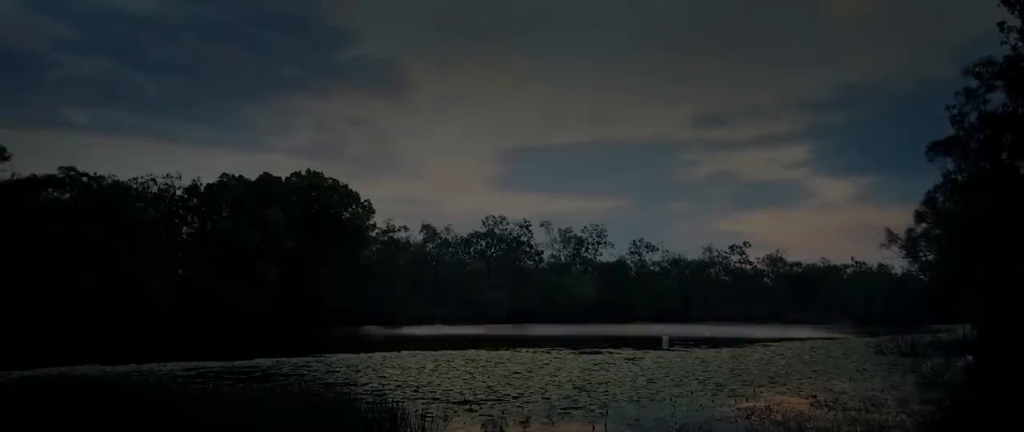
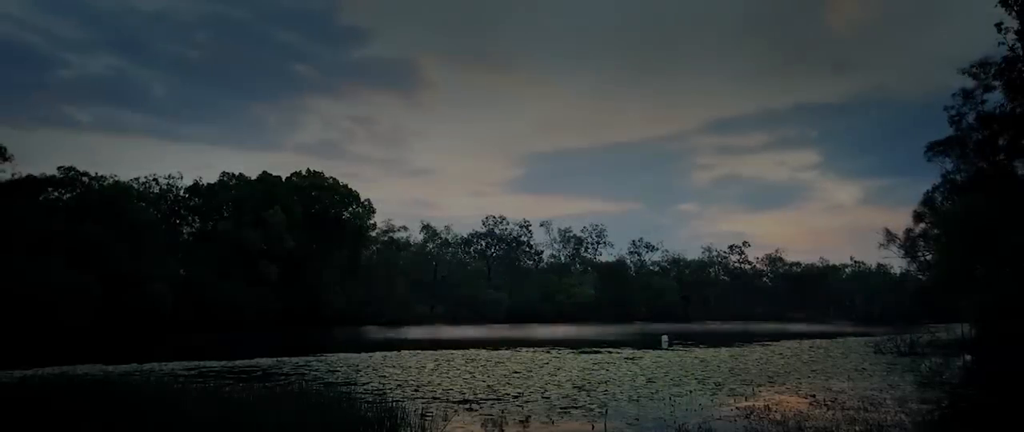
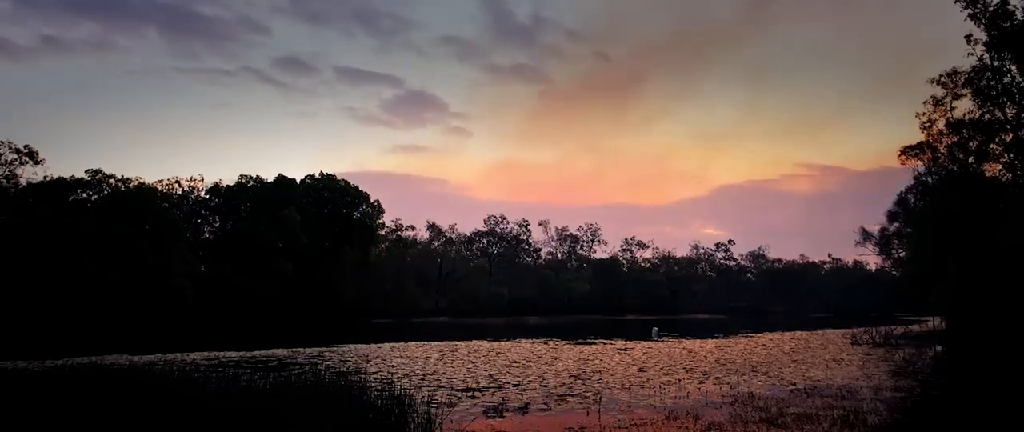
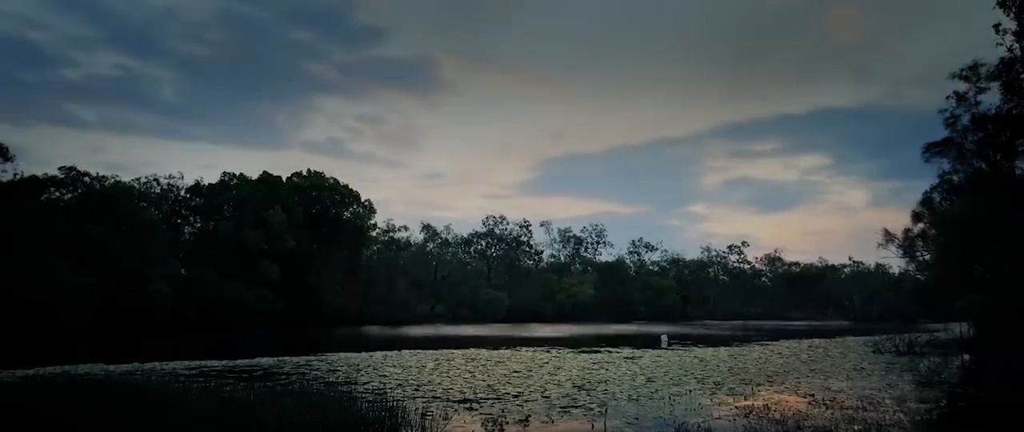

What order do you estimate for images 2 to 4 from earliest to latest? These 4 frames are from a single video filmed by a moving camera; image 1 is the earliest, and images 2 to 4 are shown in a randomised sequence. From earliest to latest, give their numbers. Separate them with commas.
2, 4, 3
